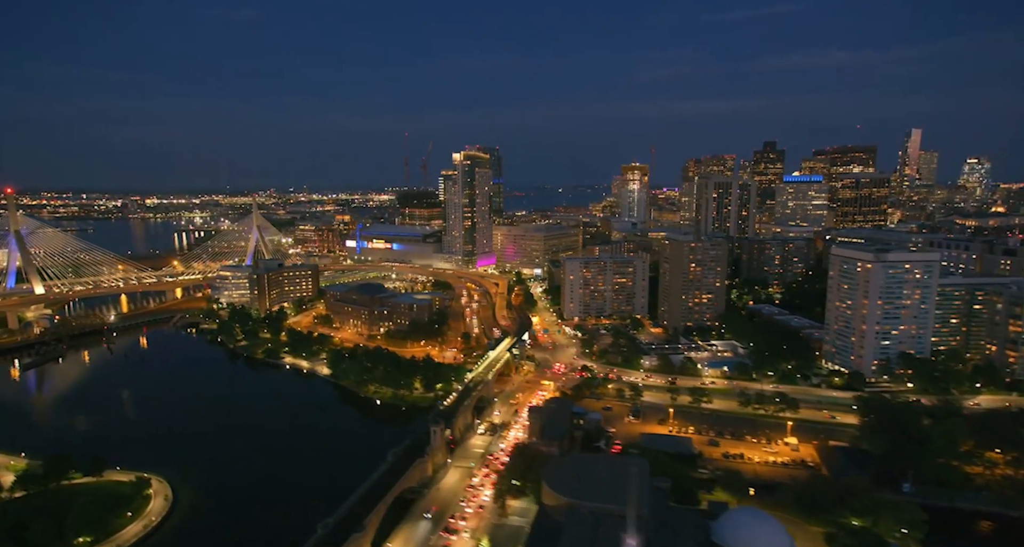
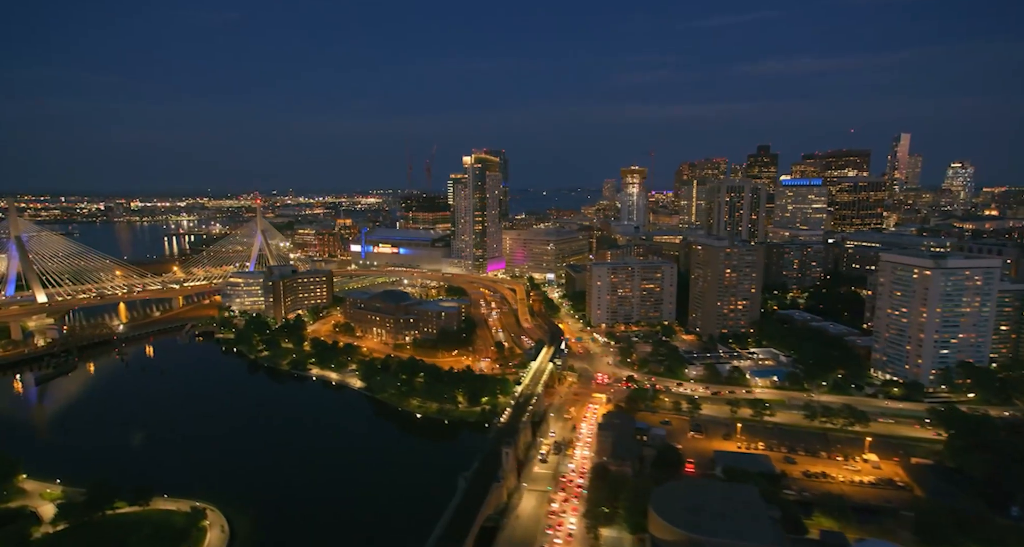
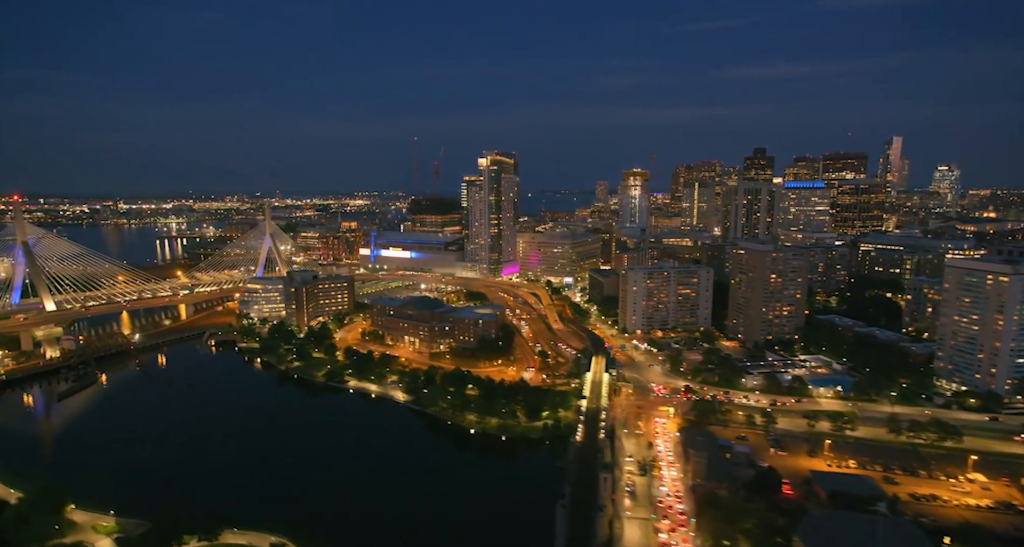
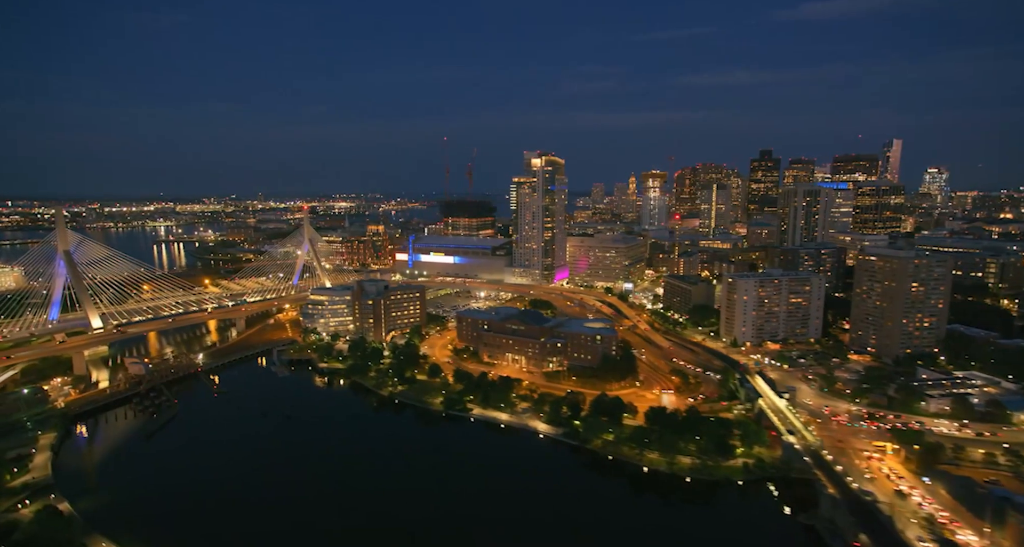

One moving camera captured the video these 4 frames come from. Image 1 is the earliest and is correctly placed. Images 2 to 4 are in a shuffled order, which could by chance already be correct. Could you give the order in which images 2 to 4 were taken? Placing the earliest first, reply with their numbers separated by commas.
2, 3, 4
